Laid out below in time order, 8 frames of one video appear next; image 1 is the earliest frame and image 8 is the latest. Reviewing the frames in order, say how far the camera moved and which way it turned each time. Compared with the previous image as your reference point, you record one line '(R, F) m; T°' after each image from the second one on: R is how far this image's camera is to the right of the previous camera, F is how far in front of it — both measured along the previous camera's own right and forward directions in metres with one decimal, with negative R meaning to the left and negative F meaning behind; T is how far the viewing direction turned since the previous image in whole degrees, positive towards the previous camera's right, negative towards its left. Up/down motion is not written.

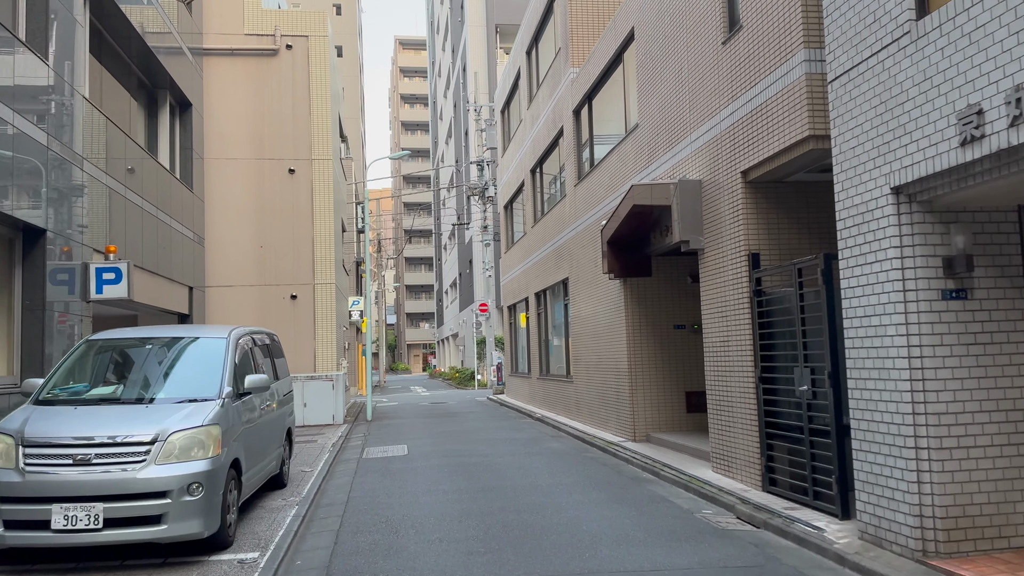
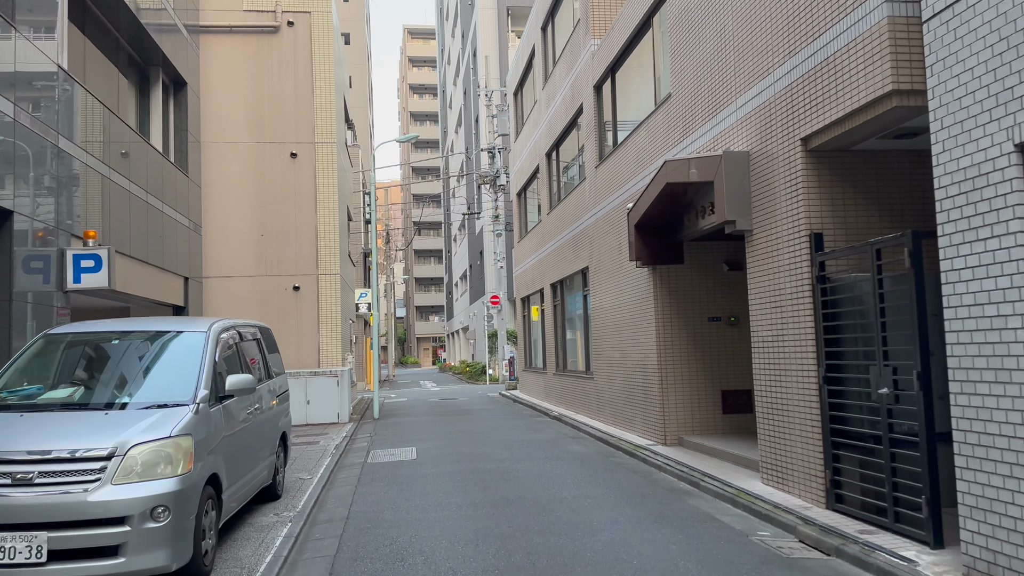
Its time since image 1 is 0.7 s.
(-0.1, +1.0) m; -1°
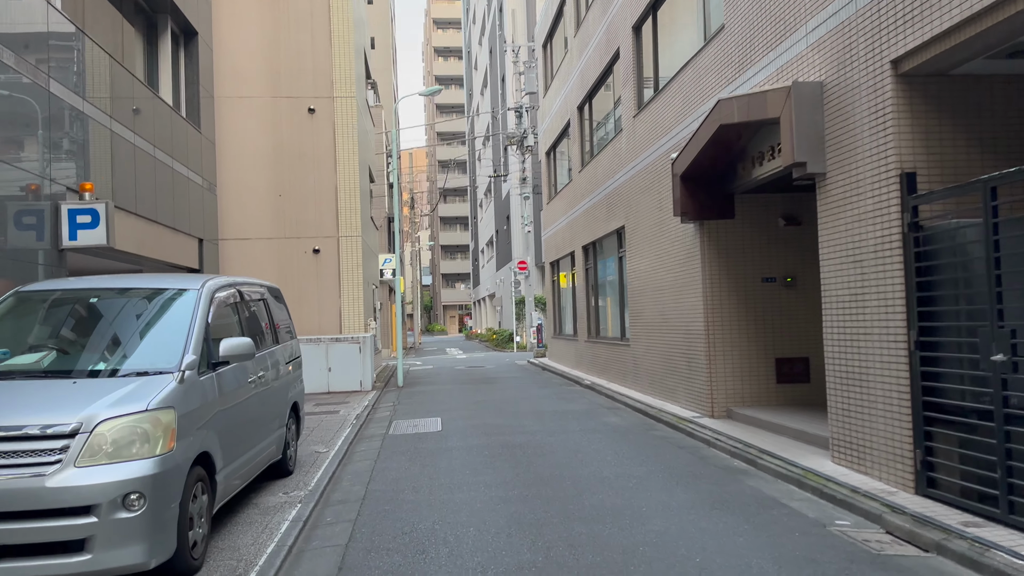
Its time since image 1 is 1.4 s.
(-0.1, +0.9) m; -2°
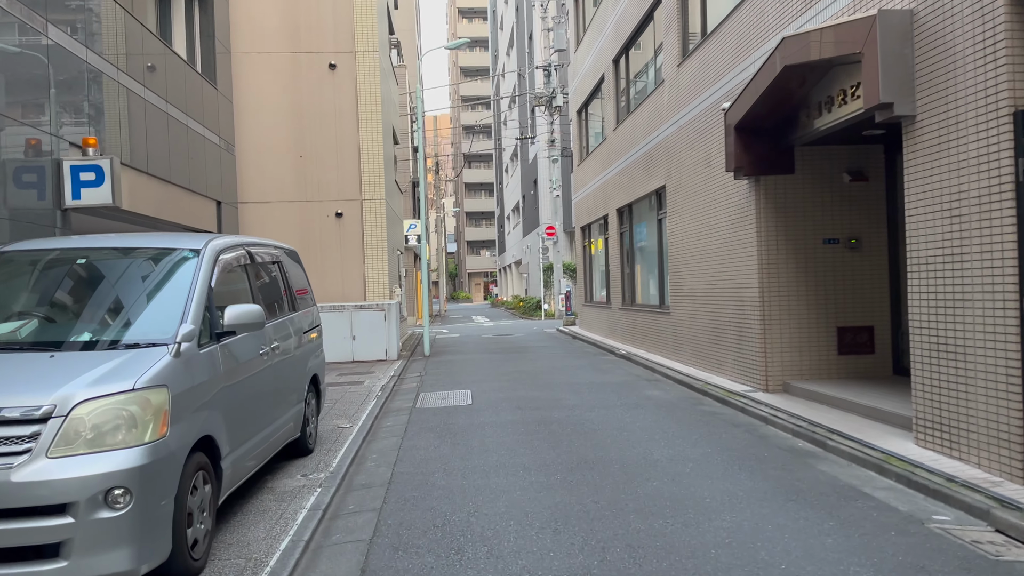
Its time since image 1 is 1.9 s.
(-0.1, +0.7) m; -2°
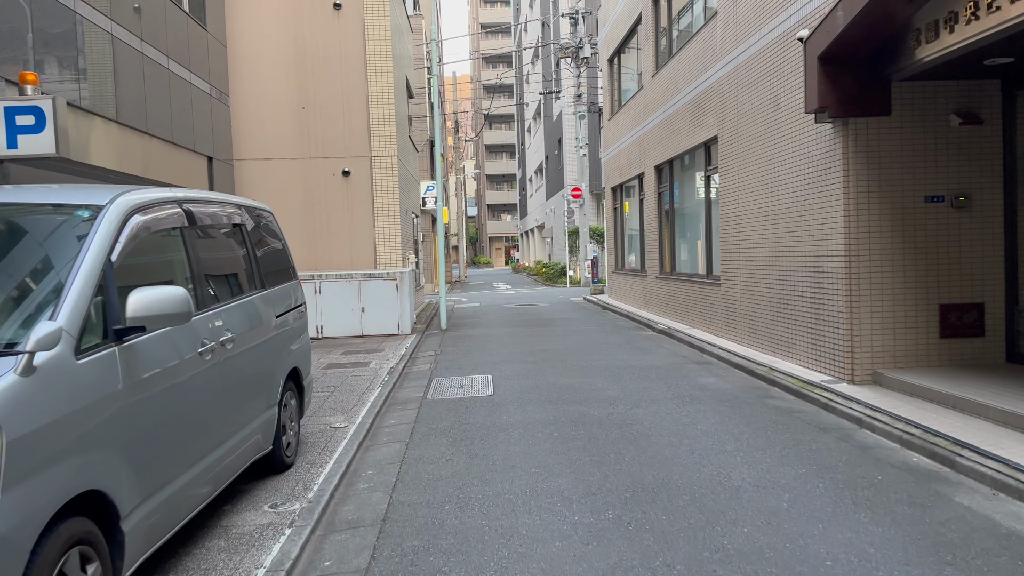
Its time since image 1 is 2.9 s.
(-0.1, +1.5) m; -2°
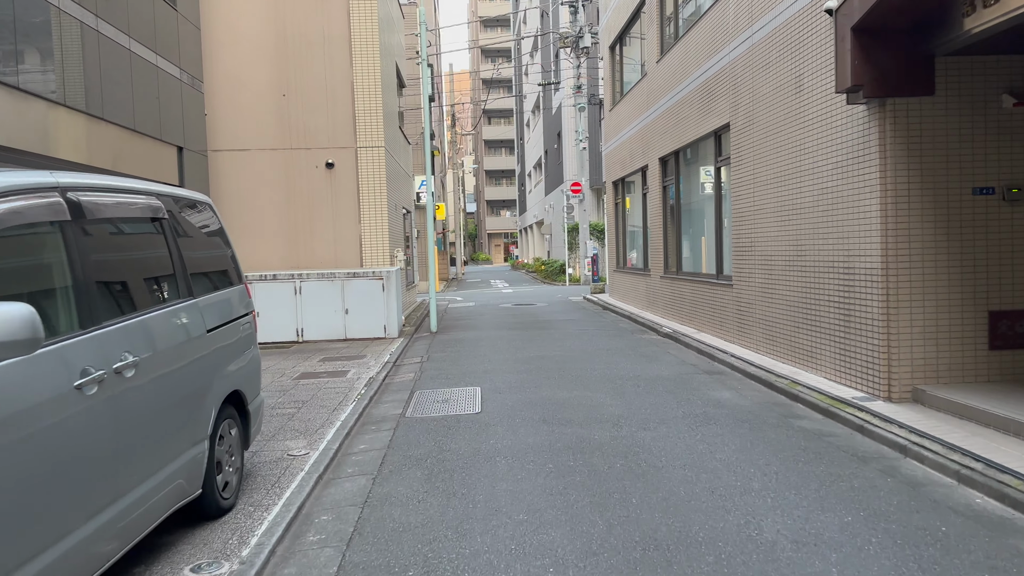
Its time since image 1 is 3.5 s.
(+0.1, +0.9) m; 0°
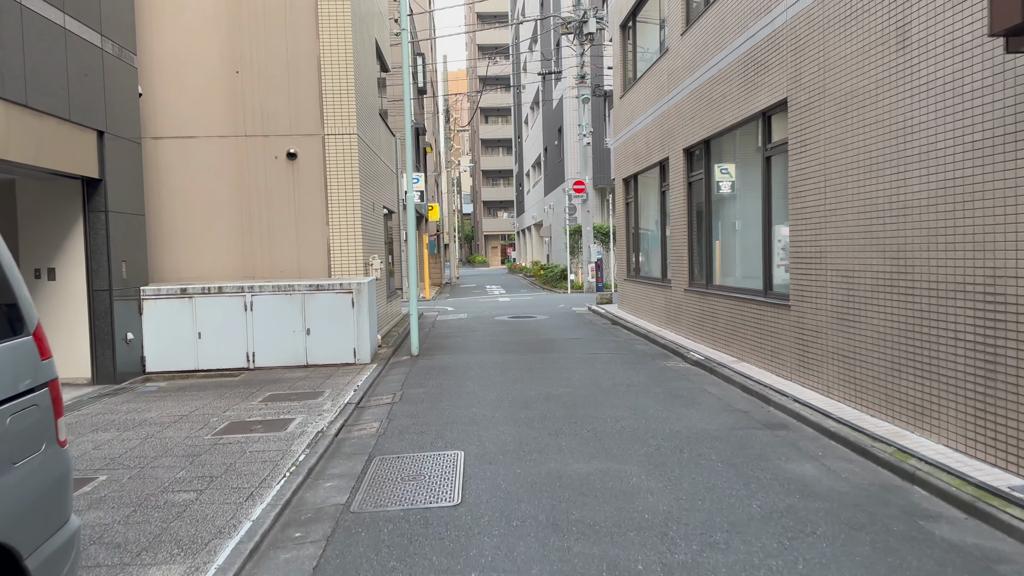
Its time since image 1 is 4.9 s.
(0.0, +2.1) m; 0°
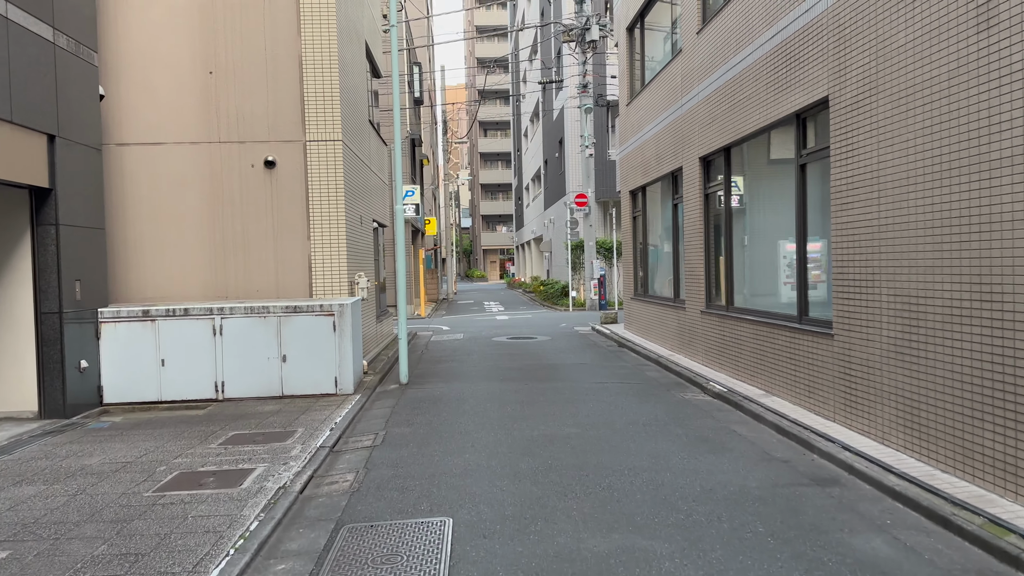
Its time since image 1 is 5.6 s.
(0.0, +1.0) m; 0°
